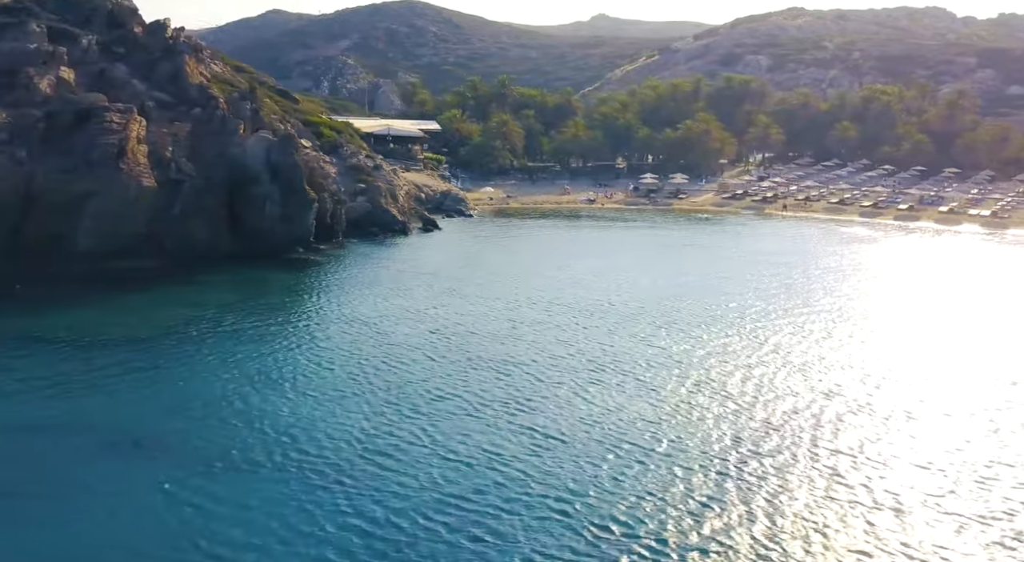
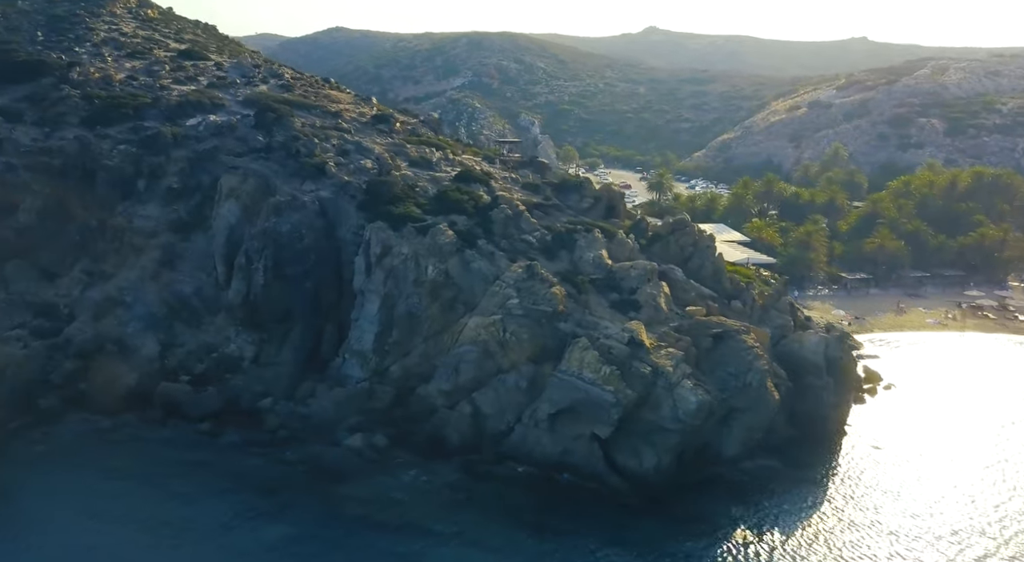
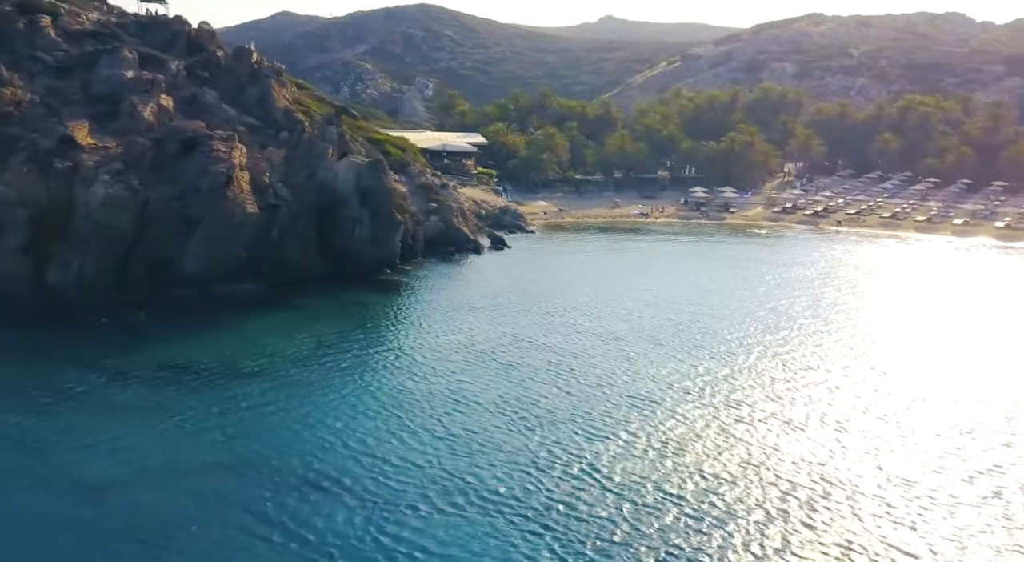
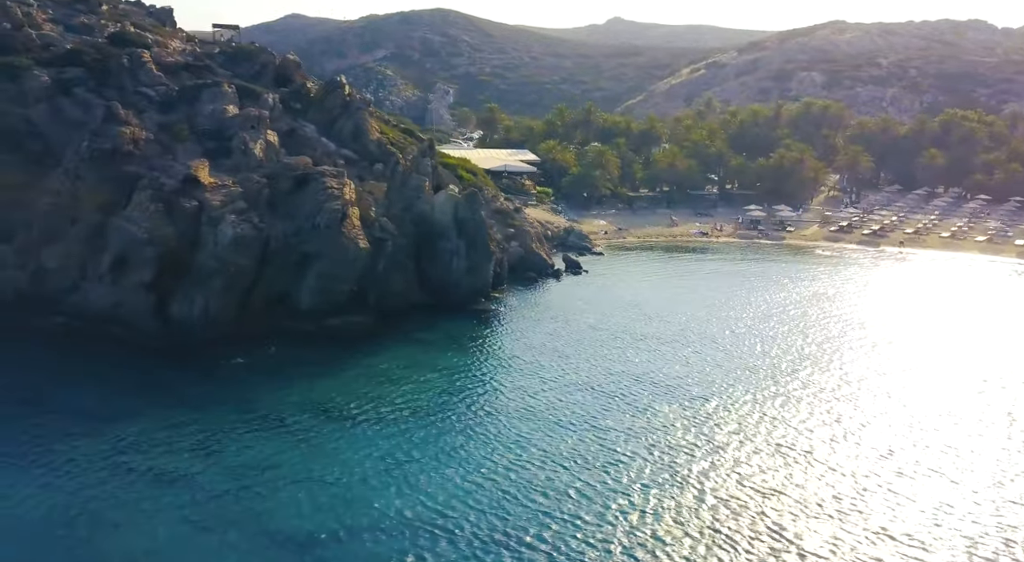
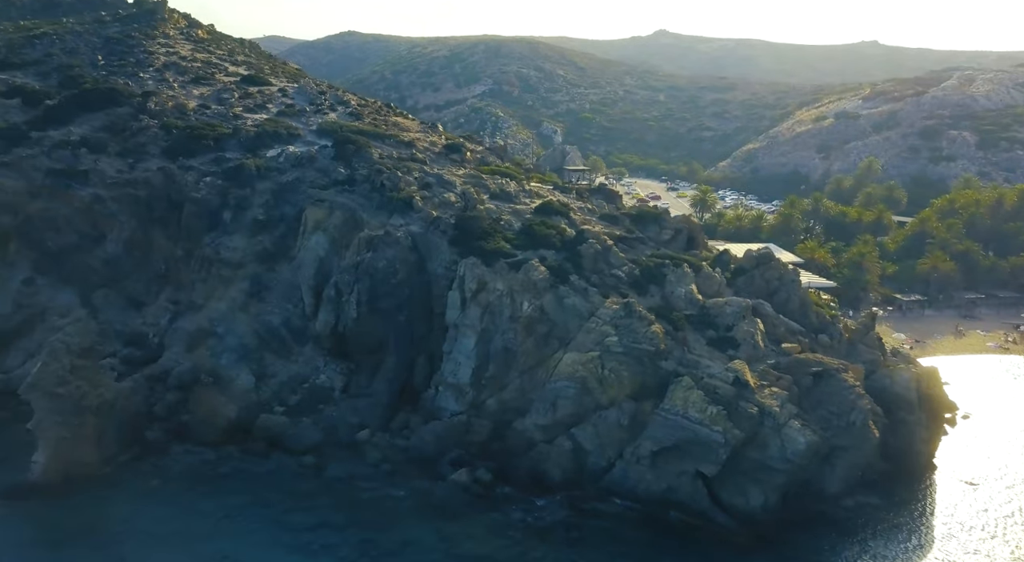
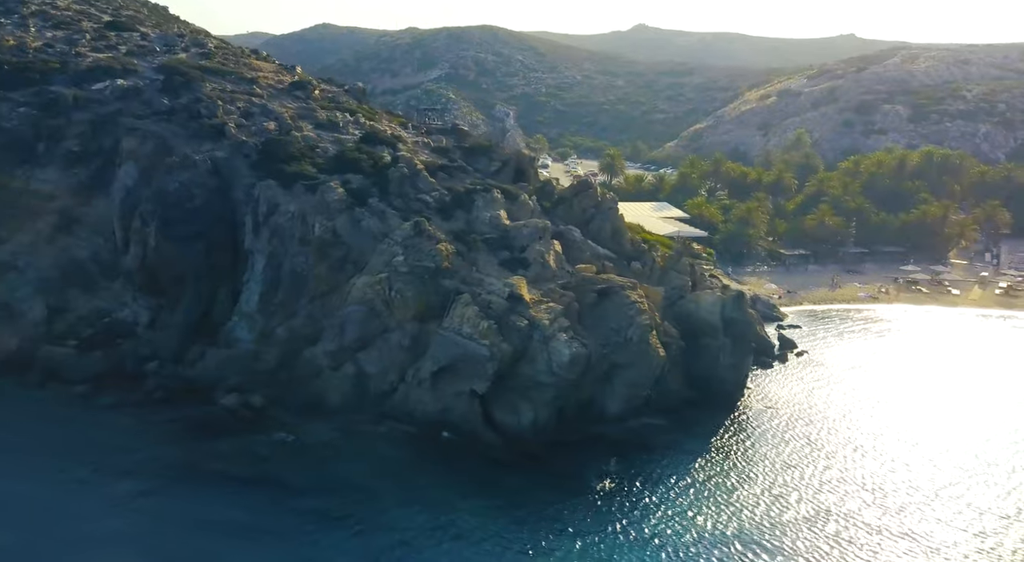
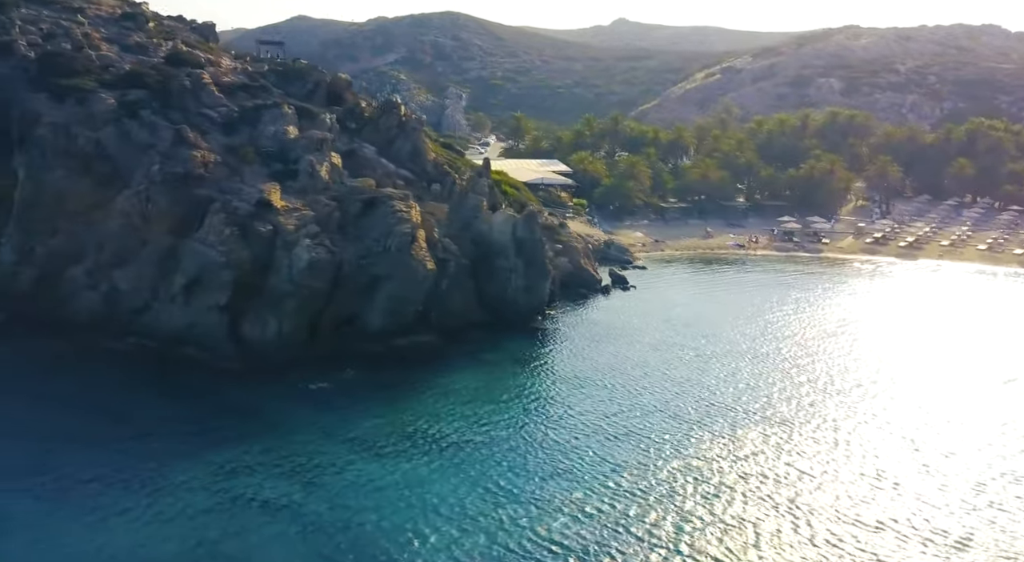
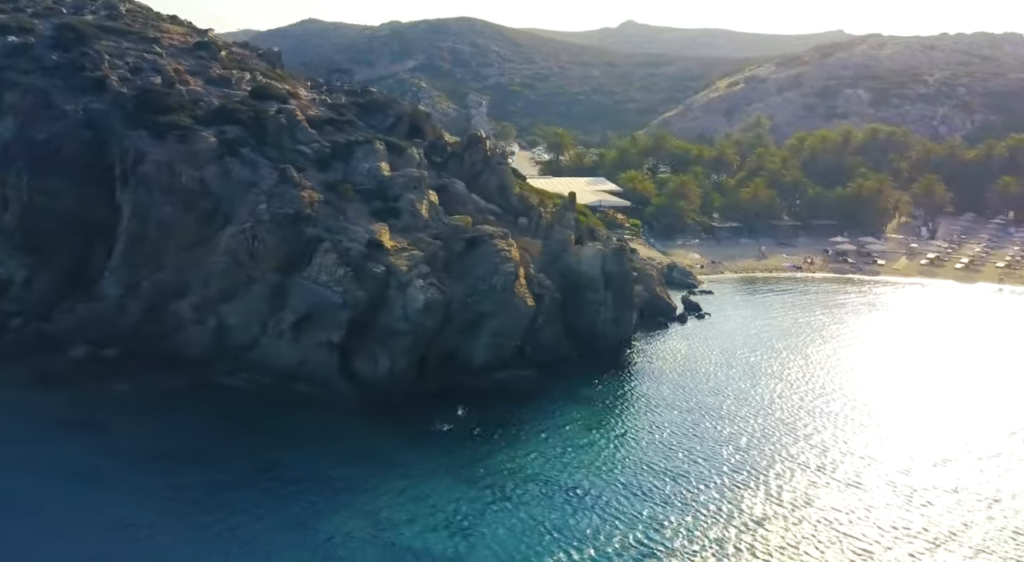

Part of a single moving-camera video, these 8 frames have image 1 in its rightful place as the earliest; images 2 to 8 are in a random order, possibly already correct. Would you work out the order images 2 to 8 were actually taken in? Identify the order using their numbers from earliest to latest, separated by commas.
3, 4, 7, 8, 6, 2, 5
